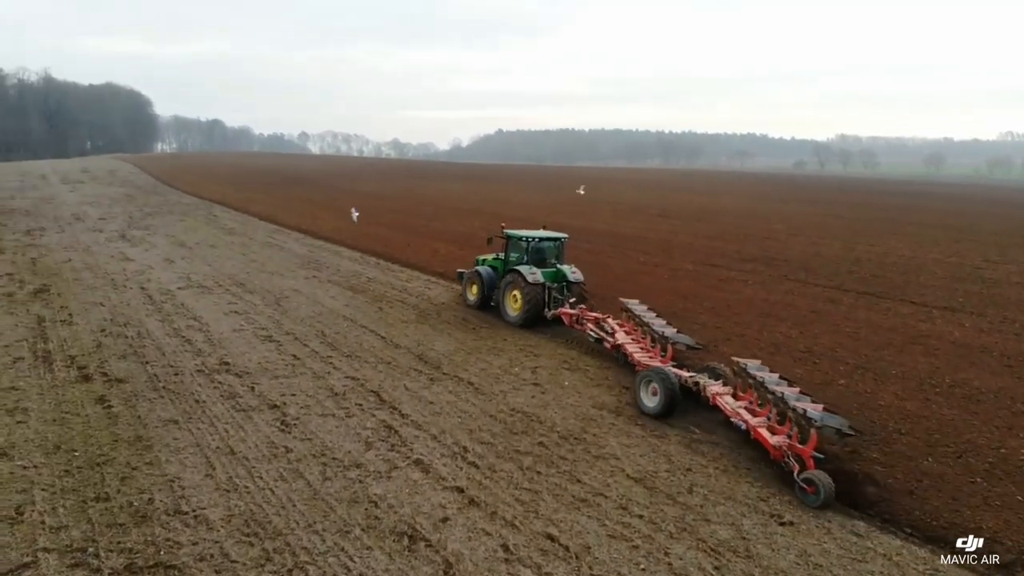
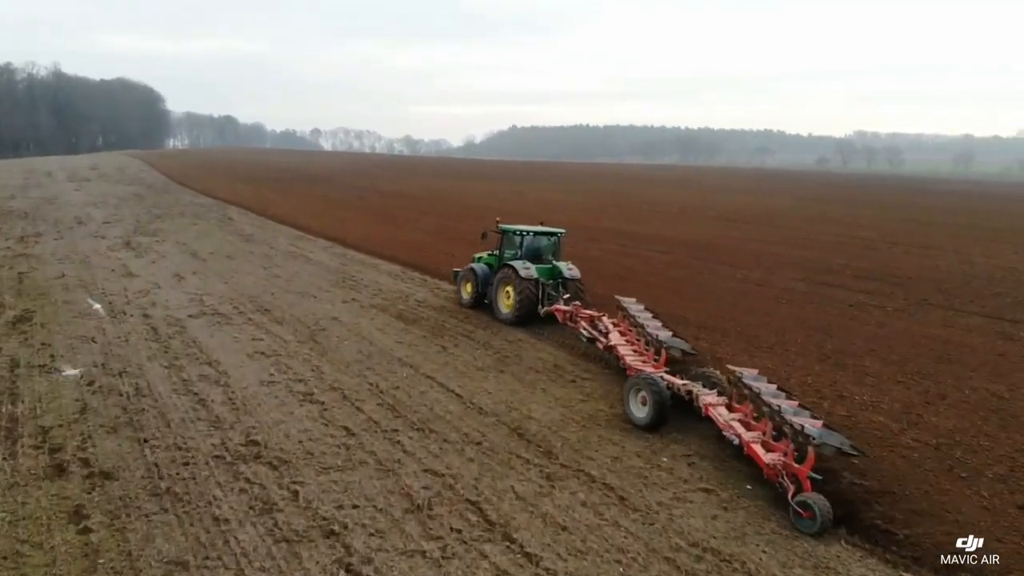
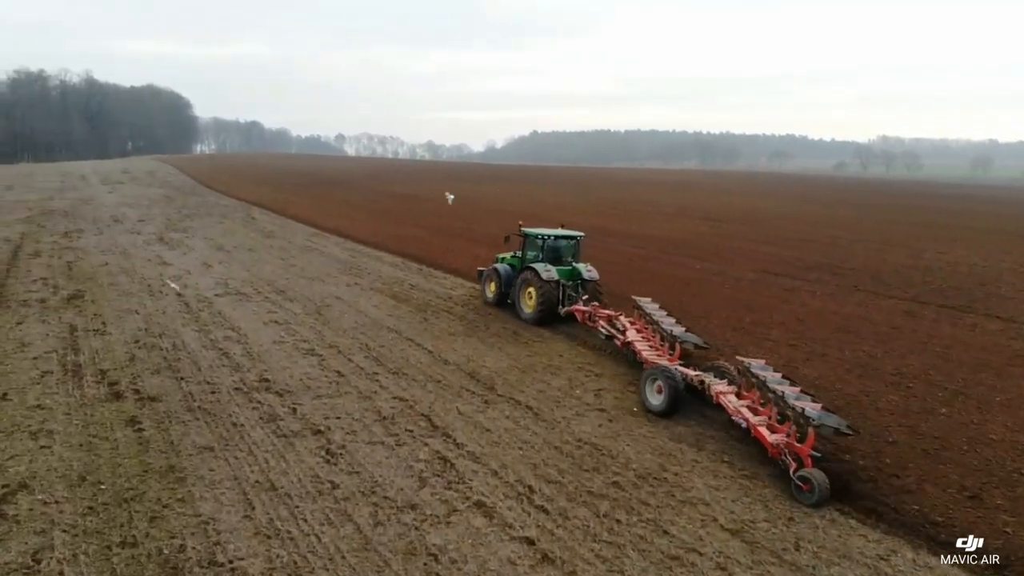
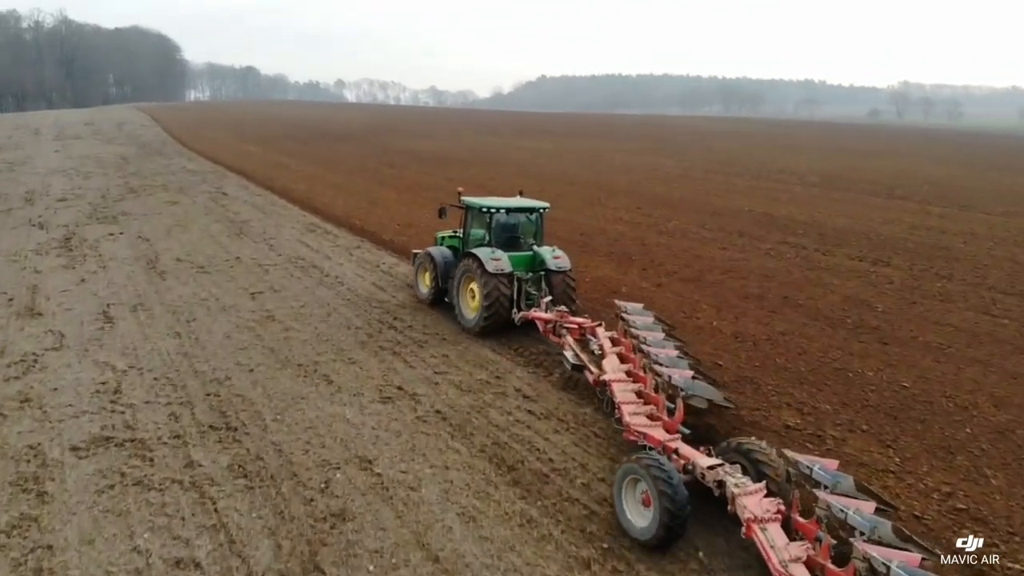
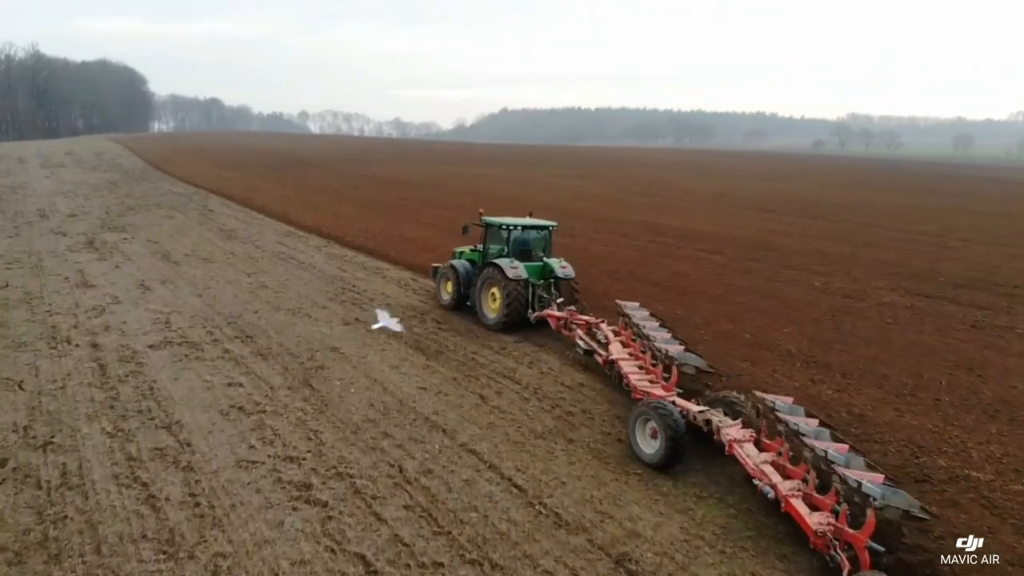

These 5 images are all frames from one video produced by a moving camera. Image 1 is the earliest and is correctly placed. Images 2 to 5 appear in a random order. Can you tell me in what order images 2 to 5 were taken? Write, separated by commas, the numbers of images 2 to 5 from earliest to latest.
3, 2, 5, 4
